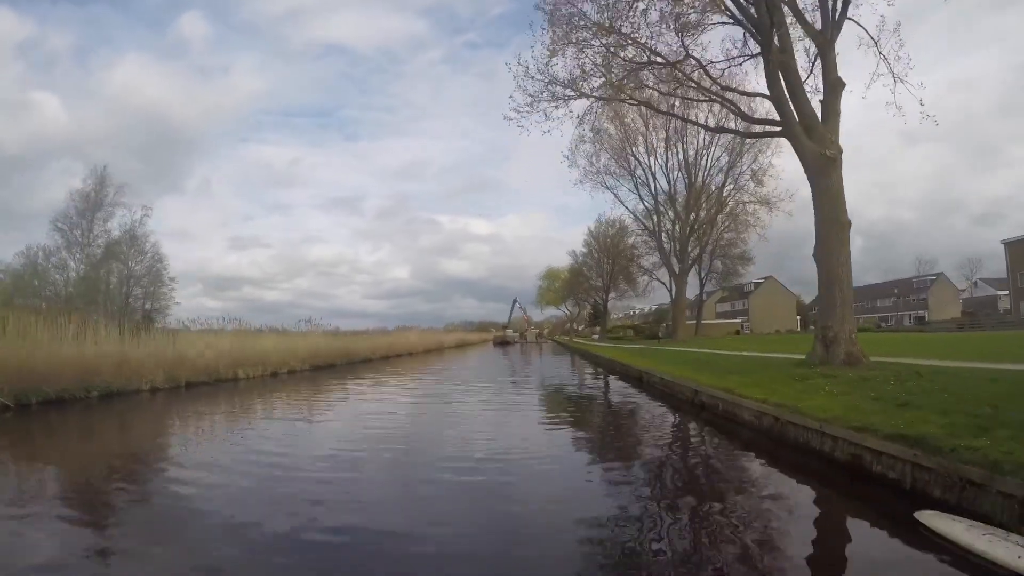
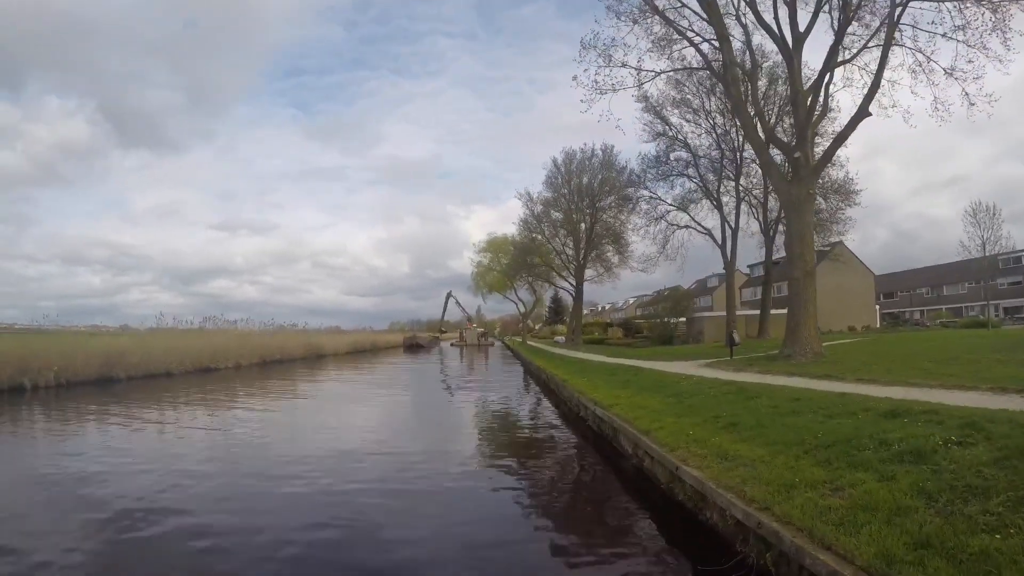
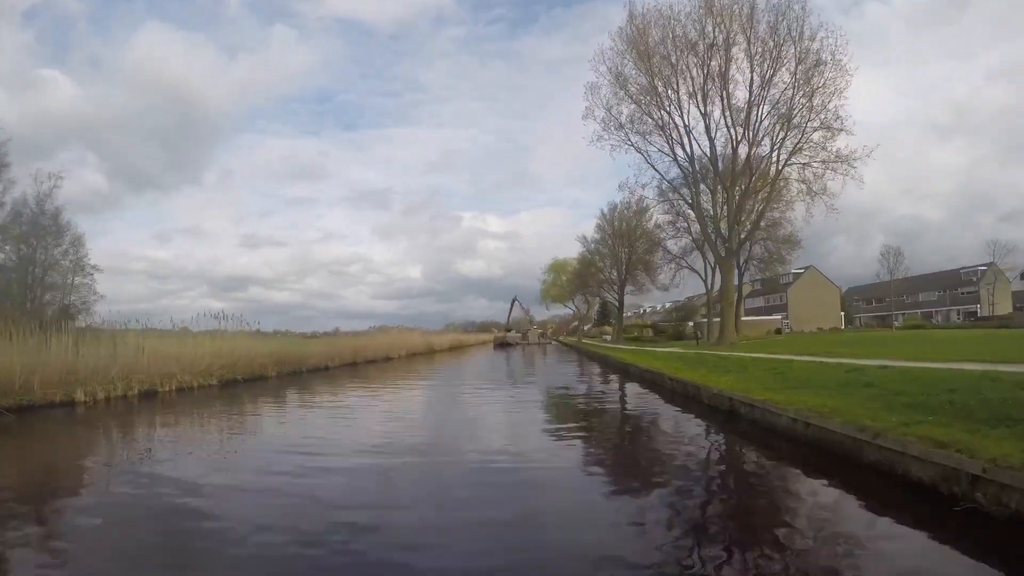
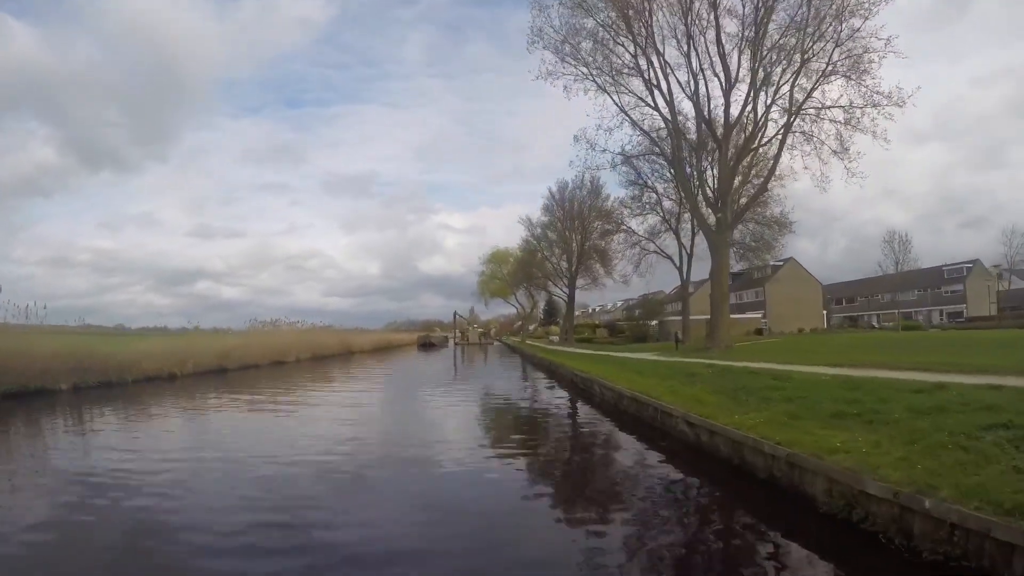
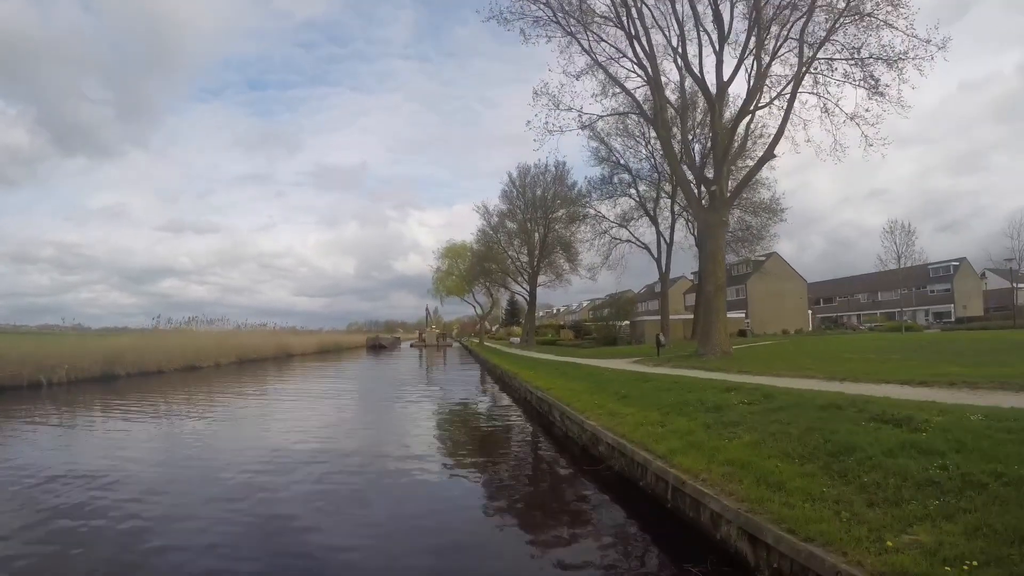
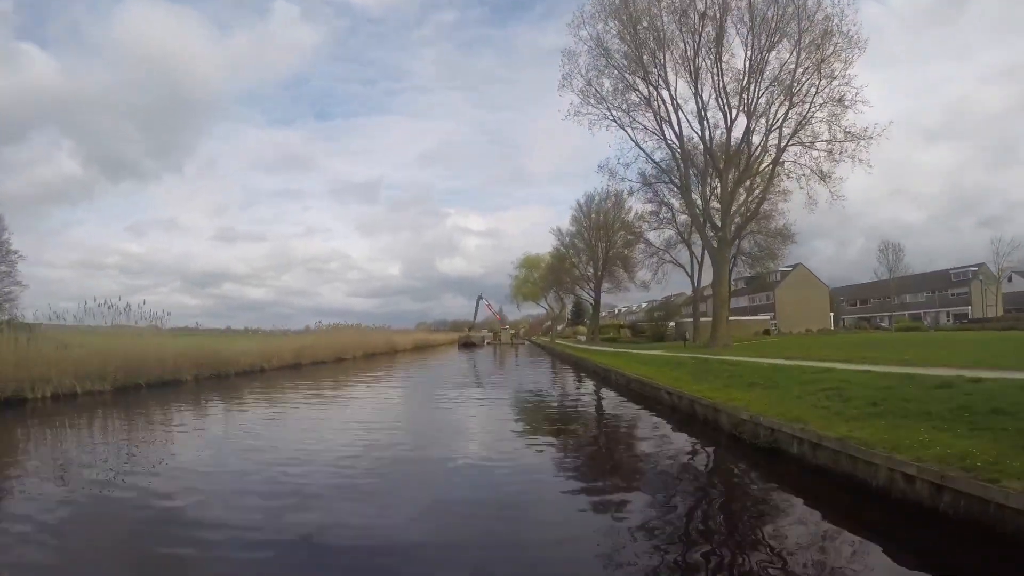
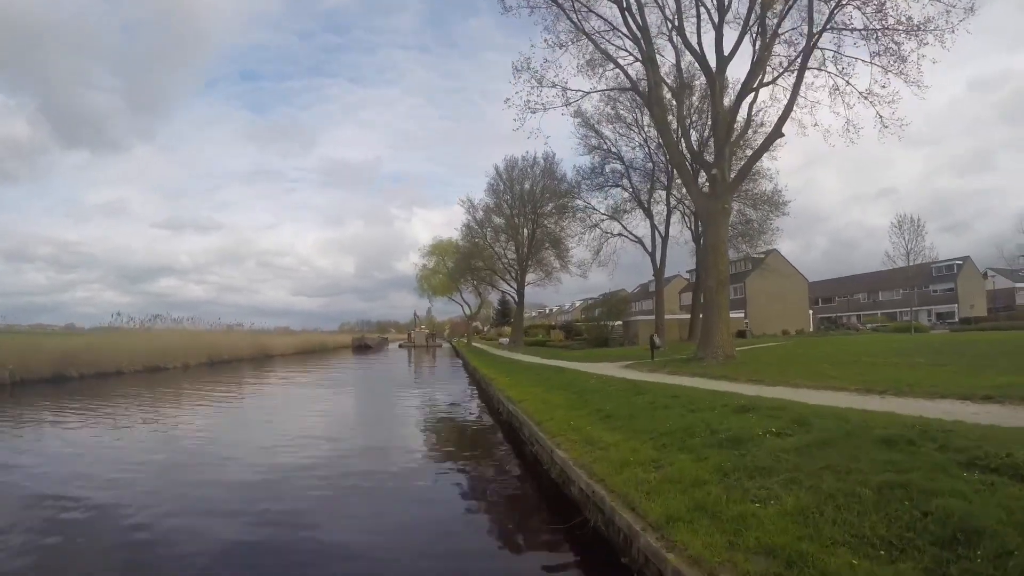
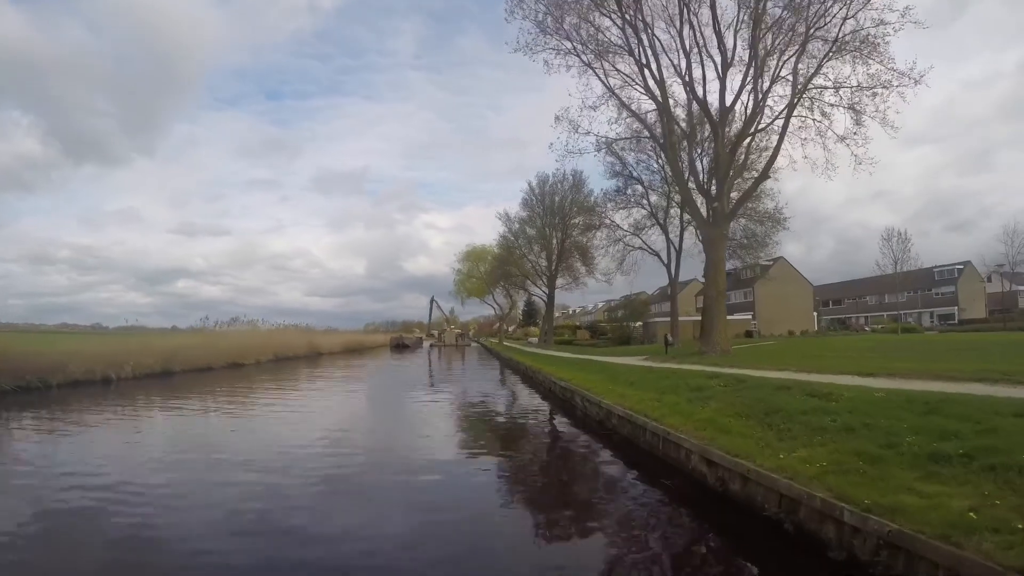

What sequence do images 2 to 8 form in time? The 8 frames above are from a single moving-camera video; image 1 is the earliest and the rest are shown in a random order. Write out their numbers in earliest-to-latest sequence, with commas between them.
3, 6, 4, 8, 5, 7, 2
